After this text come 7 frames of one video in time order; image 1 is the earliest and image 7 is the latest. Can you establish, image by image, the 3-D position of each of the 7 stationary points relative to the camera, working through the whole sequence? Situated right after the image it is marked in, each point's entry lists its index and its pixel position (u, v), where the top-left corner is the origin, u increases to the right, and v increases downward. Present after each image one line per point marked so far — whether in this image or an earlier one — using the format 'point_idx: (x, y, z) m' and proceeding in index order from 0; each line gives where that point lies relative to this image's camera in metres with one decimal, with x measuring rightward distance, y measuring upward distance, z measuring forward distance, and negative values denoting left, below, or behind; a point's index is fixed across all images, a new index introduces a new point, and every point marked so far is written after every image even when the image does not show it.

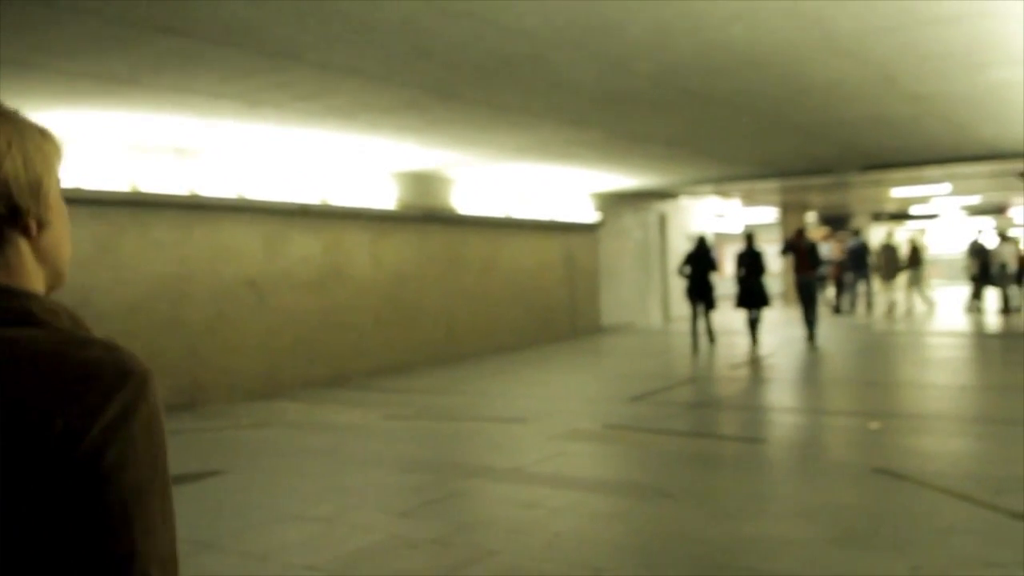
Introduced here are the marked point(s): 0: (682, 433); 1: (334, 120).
0: (+1.5, -1.3, +8.2) m
1: (-2.0, +1.9, +10.4) m
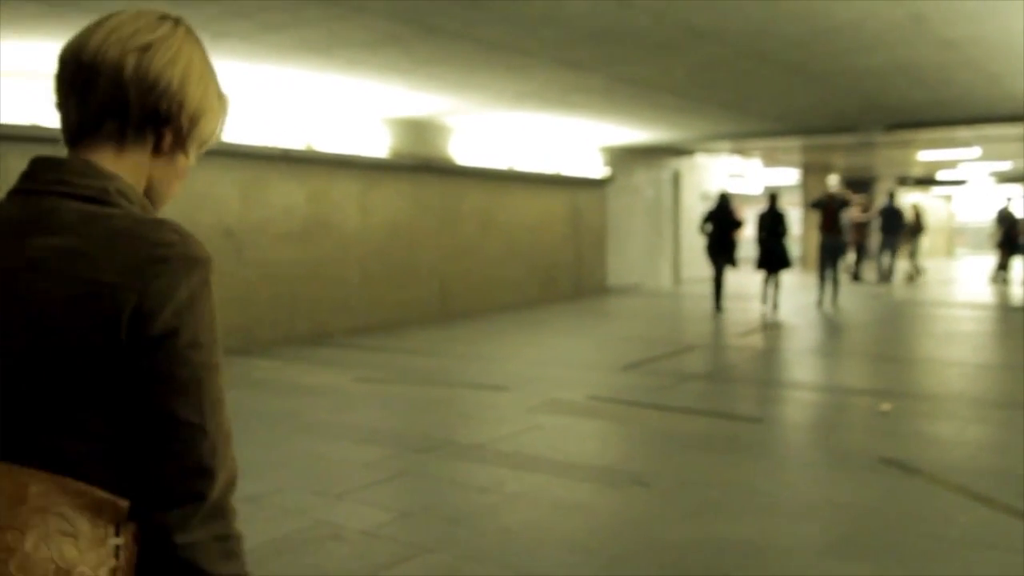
0: (+1.3, -1.0, +7.4) m
1: (-2.1, +2.4, +9.5) m
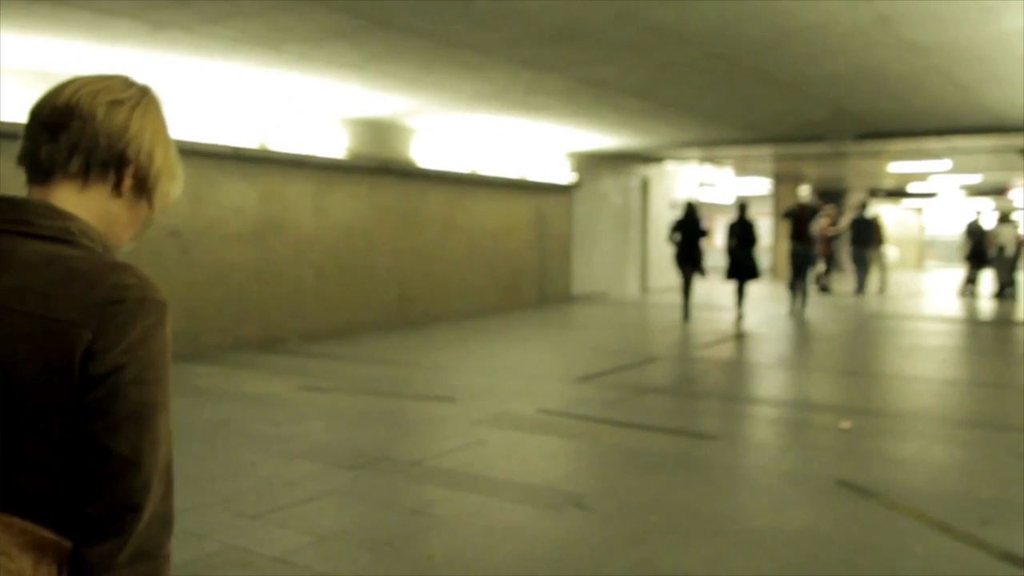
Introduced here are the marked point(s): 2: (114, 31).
0: (+0.9, -1.0, +7.1) m
1: (-2.5, +2.4, +9.1) m
2: (-3.7, +2.4, +8.6) m
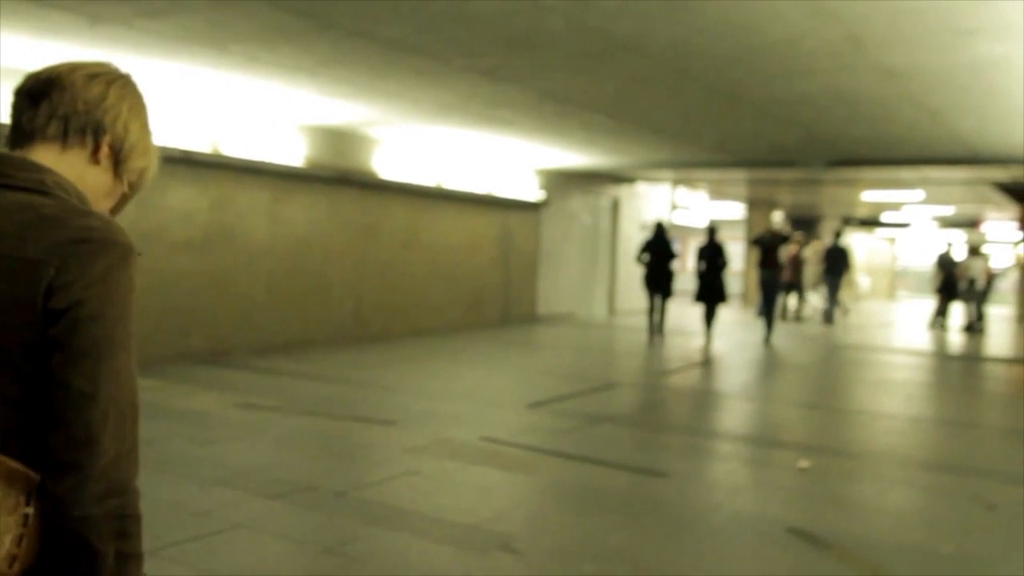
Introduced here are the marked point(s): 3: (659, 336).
0: (+0.4, -1.2, +6.7) m
1: (-2.9, +2.3, +8.7) m
2: (-4.1, +2.3, +8.1) m
3: (+2.7, -0.9, +17.2) m
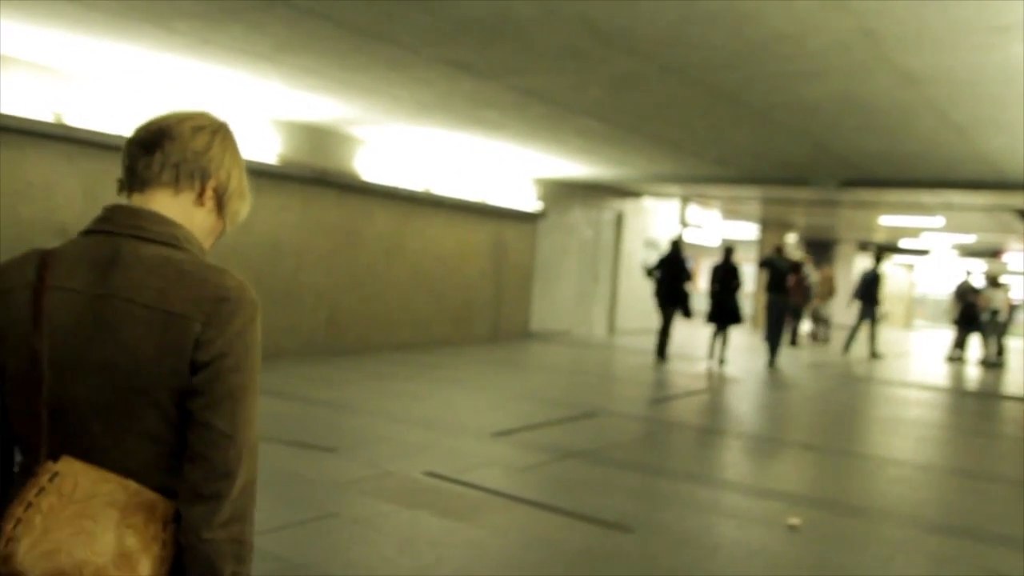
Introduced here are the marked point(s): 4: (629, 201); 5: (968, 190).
0: (+0.1, -1.3, +5.8) m
1: (-3.1, +2.2, +7.9) m
2: (-4.3, +2.4, +7.4) m
3: (+2.6, -1.2, +16.2) m
4: (+2.5, +1.8, +19.4) m
5: (+7.5, +1.6, +15.3) m
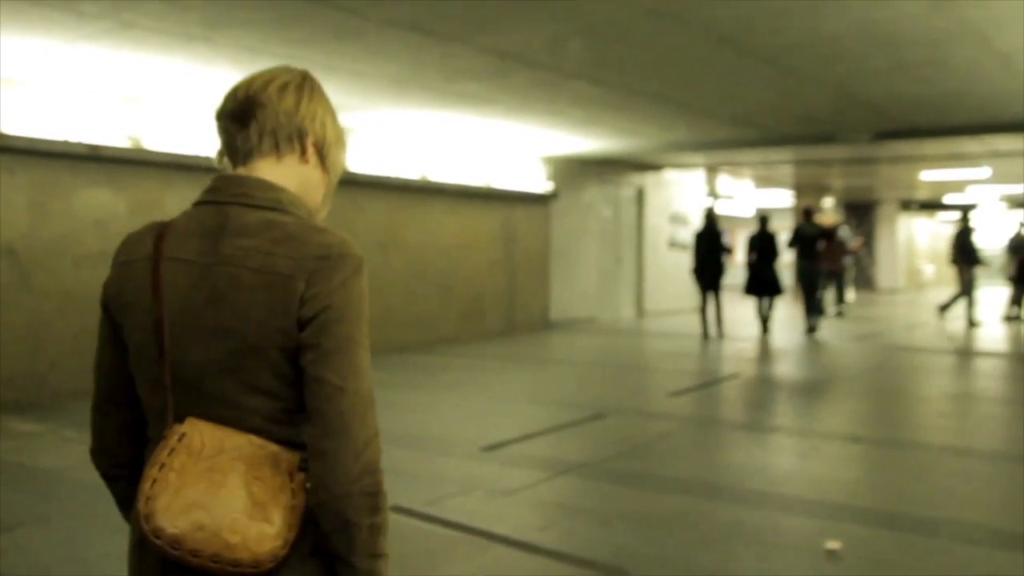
0: (0.0, -1.3, +4.8) m
1: (-3.4, +2.1, +7.0) m
2: (-4.6, +2.1, +6.5) m
3: (+2.9, -0.9, +15.1) m
4: (+2.7, +2.3, +18.3) m
5: (+7.6, +2.3, +13.9) m
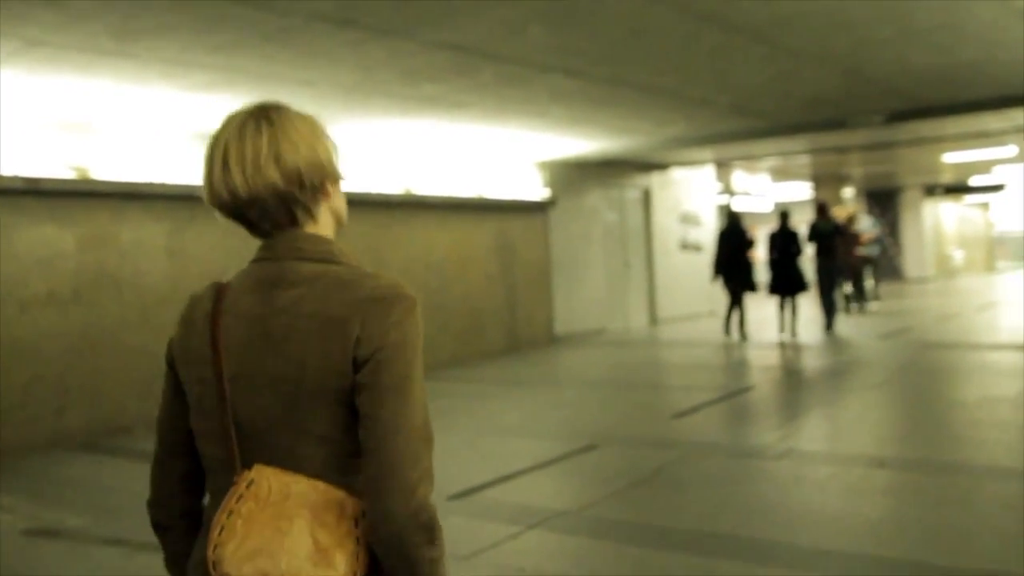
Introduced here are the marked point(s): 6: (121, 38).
0: (-0.2, -1.4, +4.0) m
1: (-3.7, +1.7, +6.3) m
2: (-4.9, +1.7, +5.9) m
3: (+3.0, -0.9, +14.2) m
4: (+2.7, +2.2, +17.4) m
5: (+7.4, +2.6, +12.9) m
6: (-2.5, +1.8, +6.5) m
